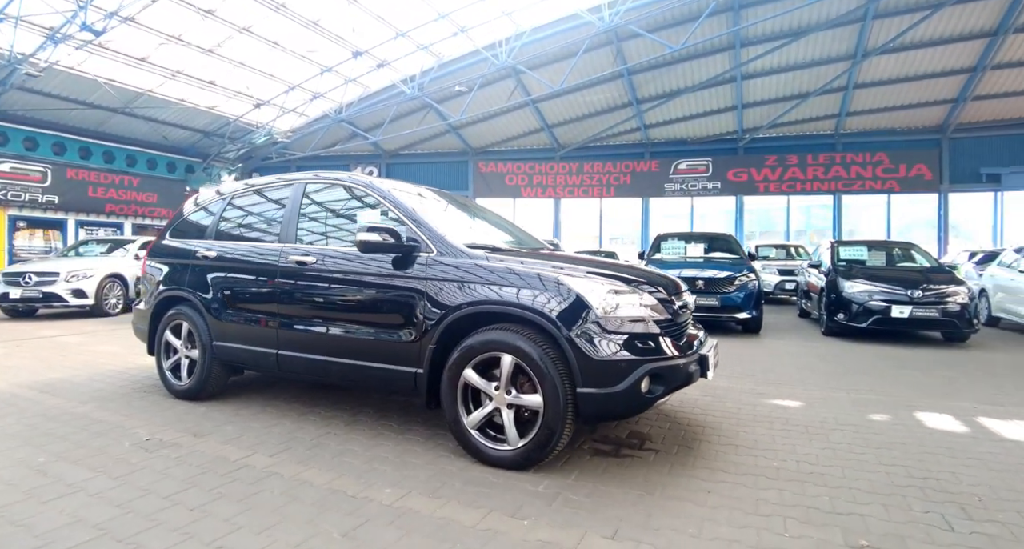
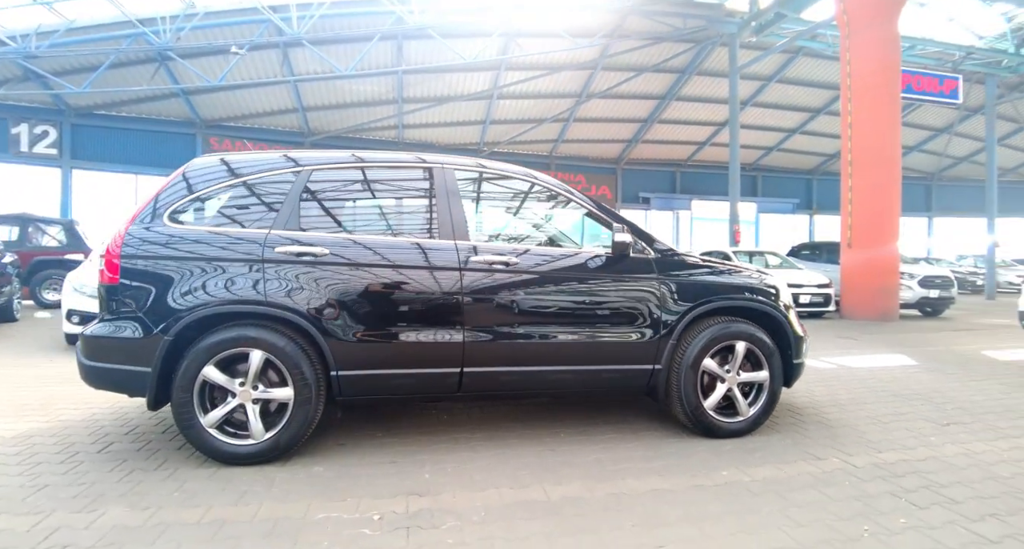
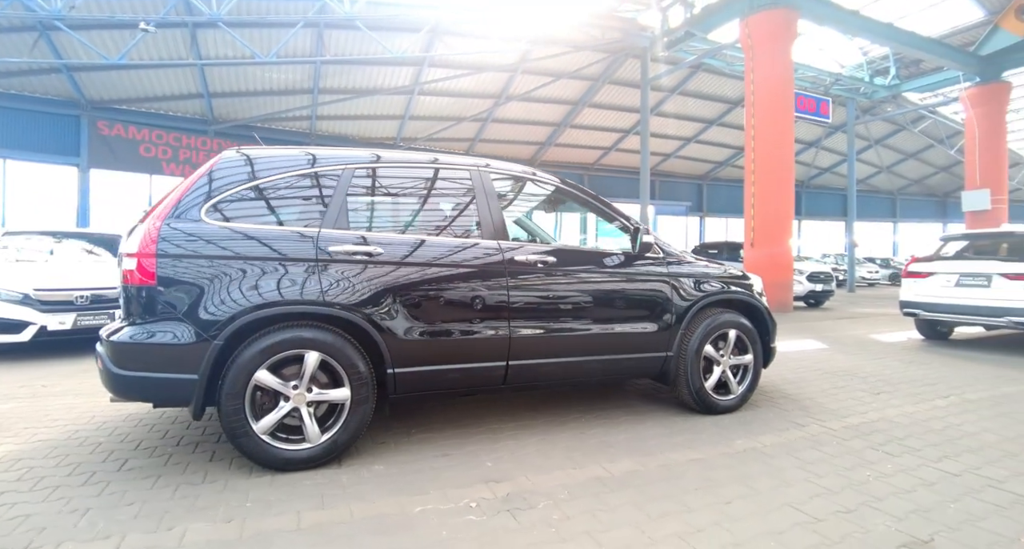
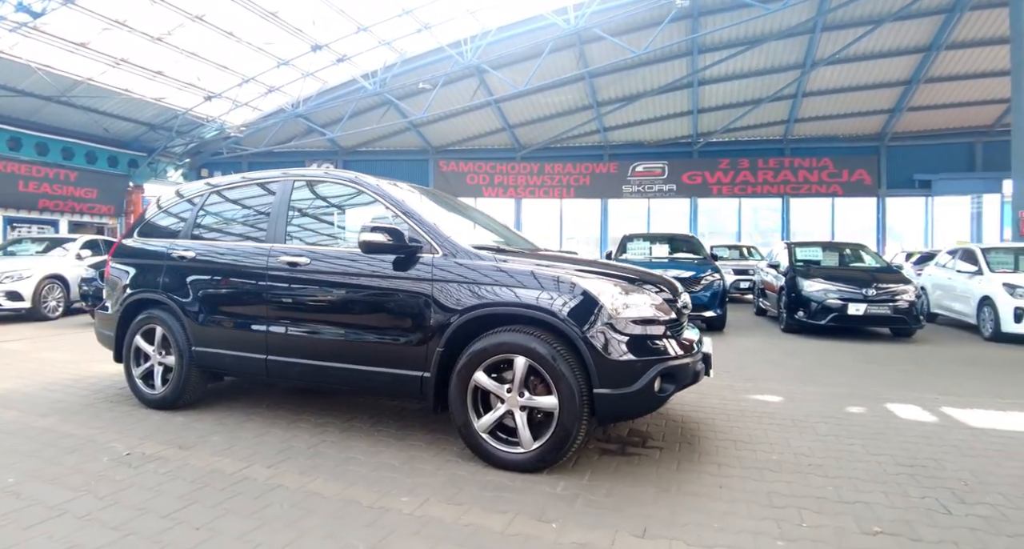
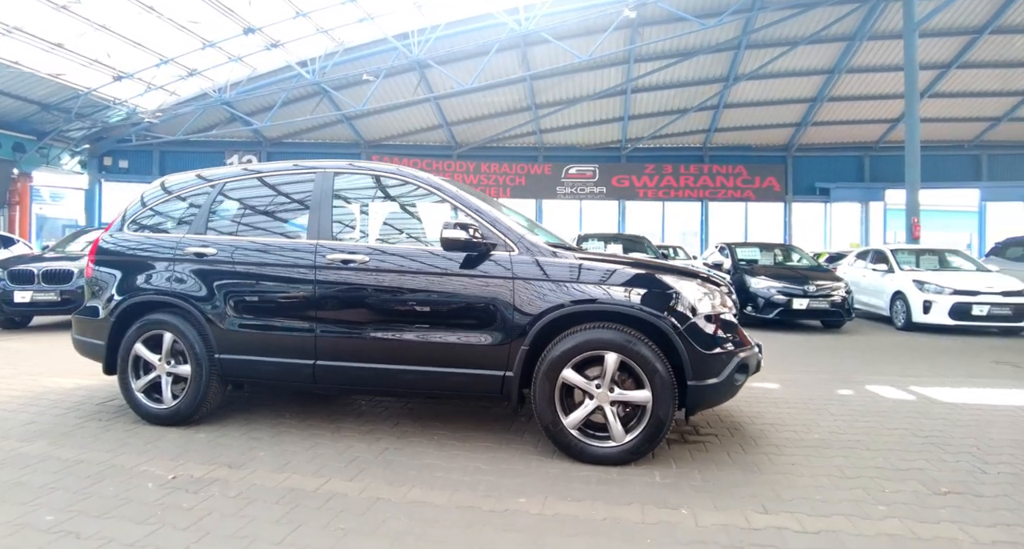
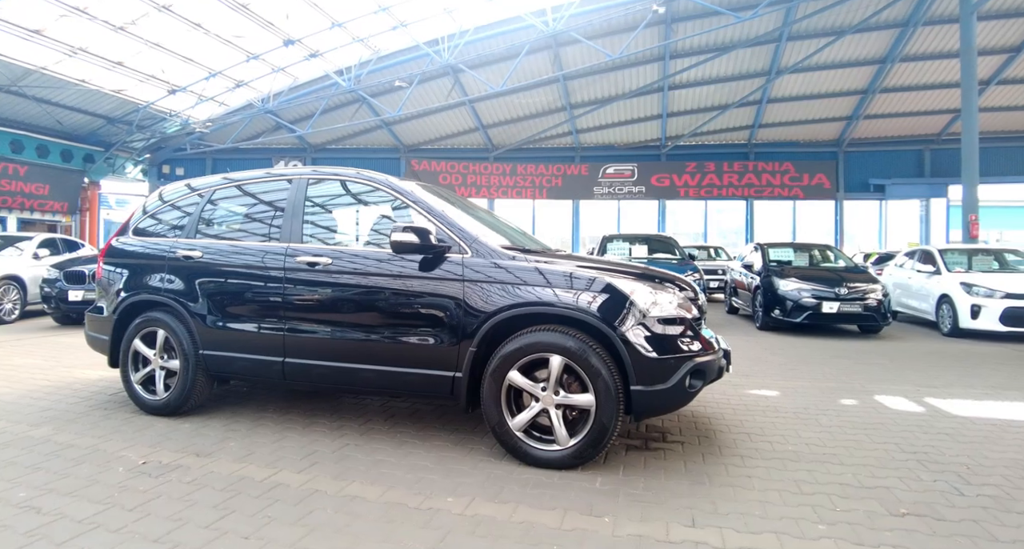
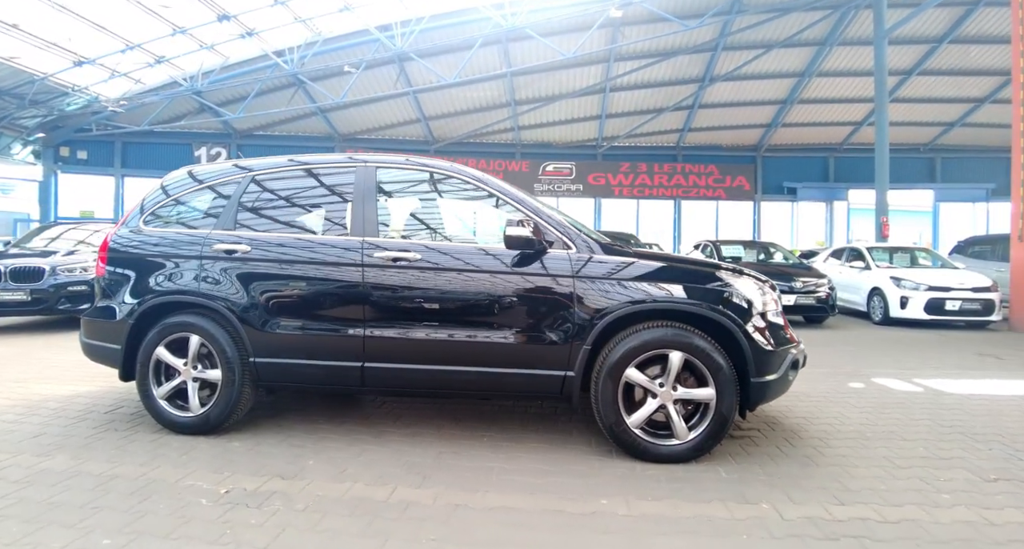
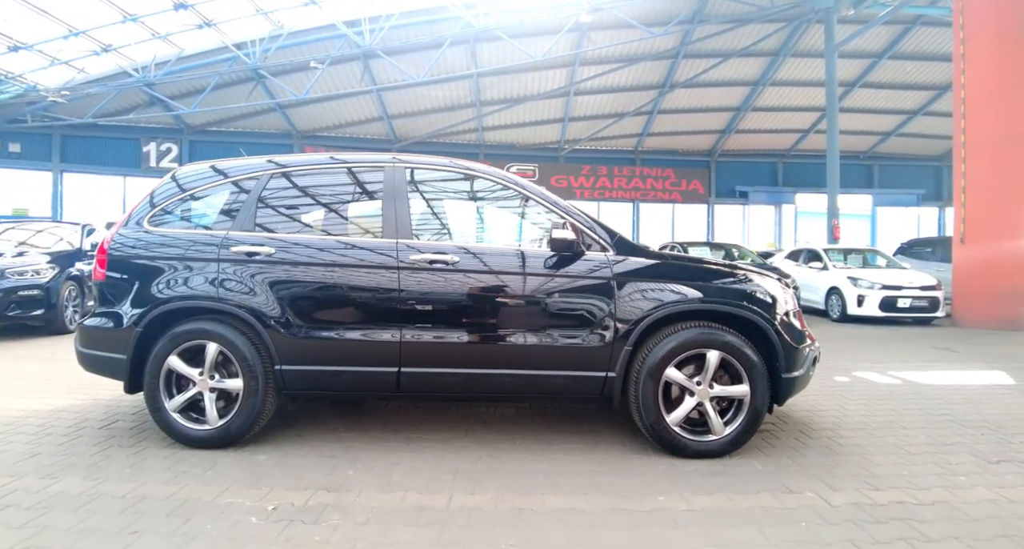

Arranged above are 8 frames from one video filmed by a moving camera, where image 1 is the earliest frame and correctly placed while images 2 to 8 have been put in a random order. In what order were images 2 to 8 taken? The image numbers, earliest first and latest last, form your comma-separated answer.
4, 6, 5, 7, 8, 2, 3
